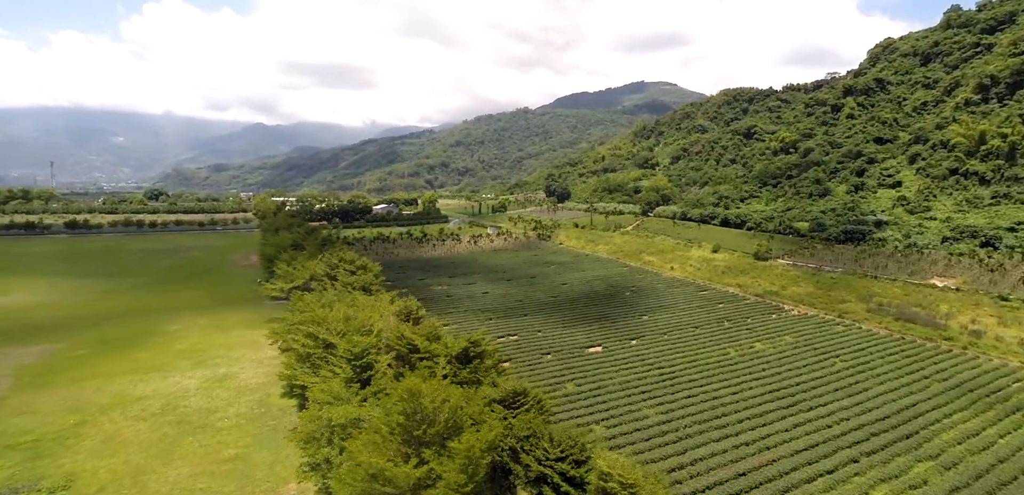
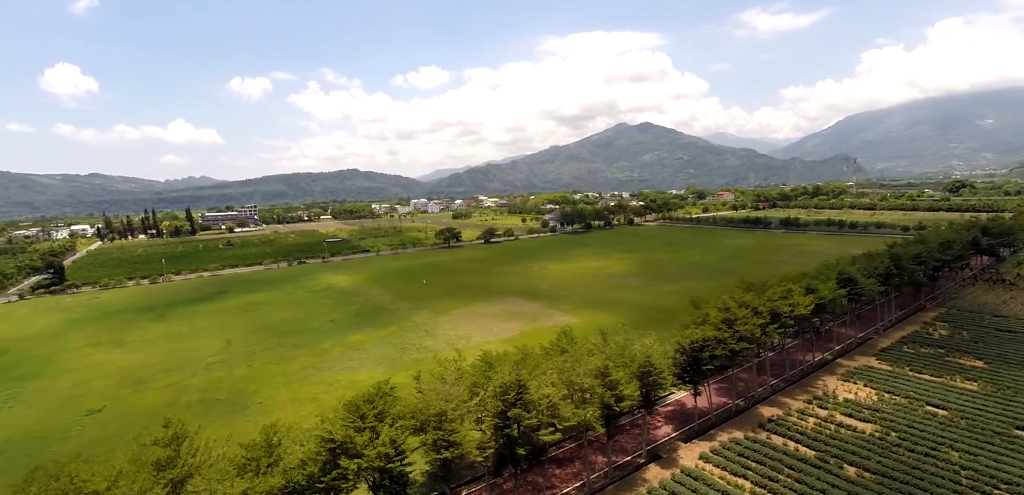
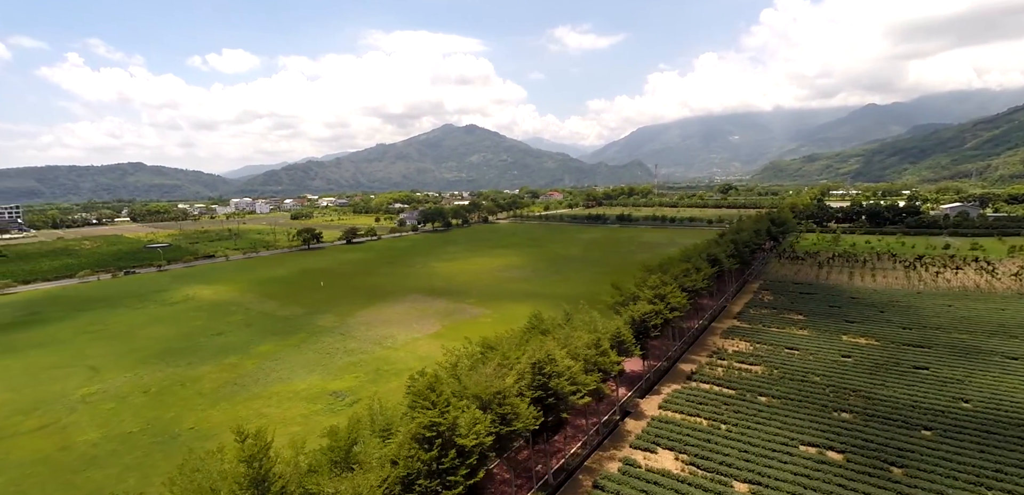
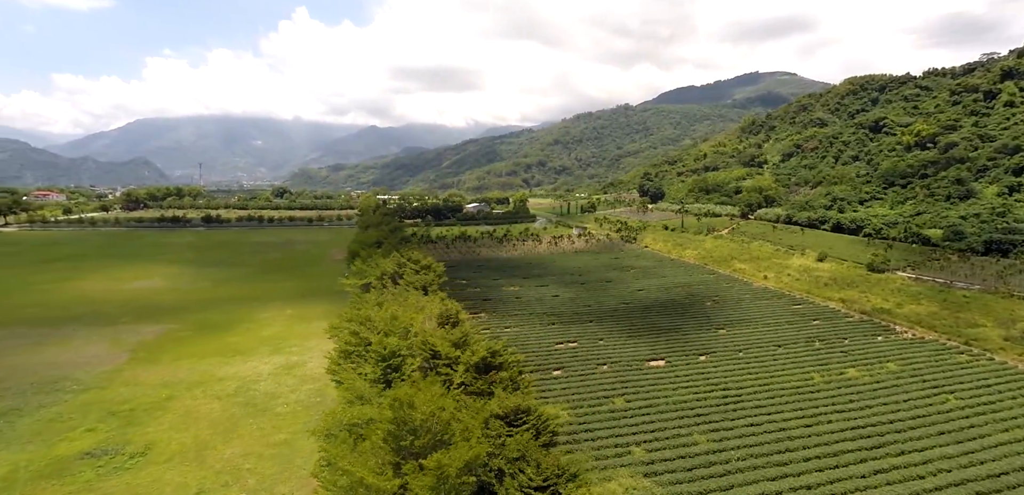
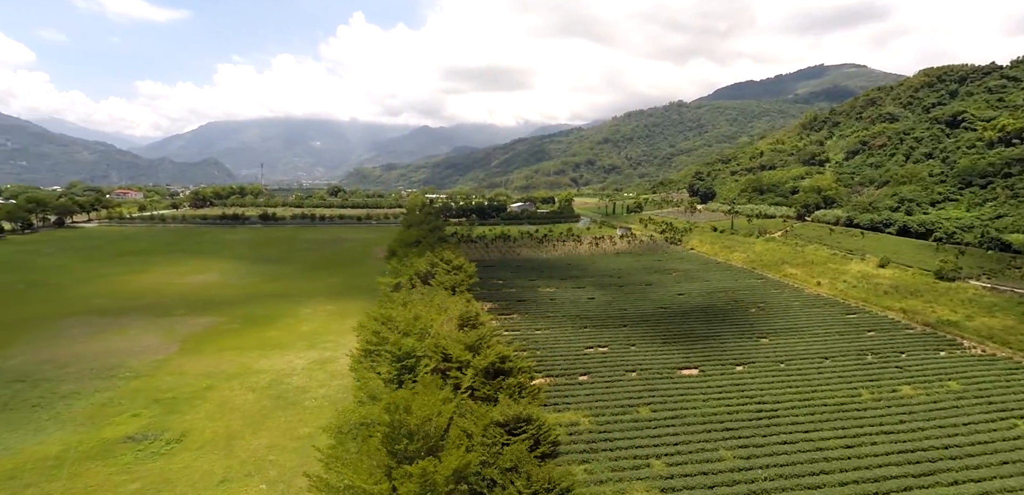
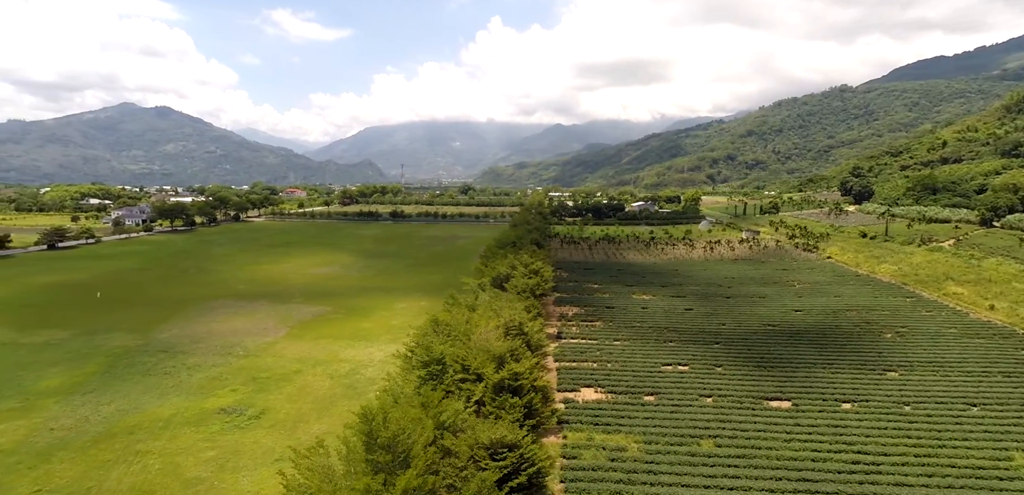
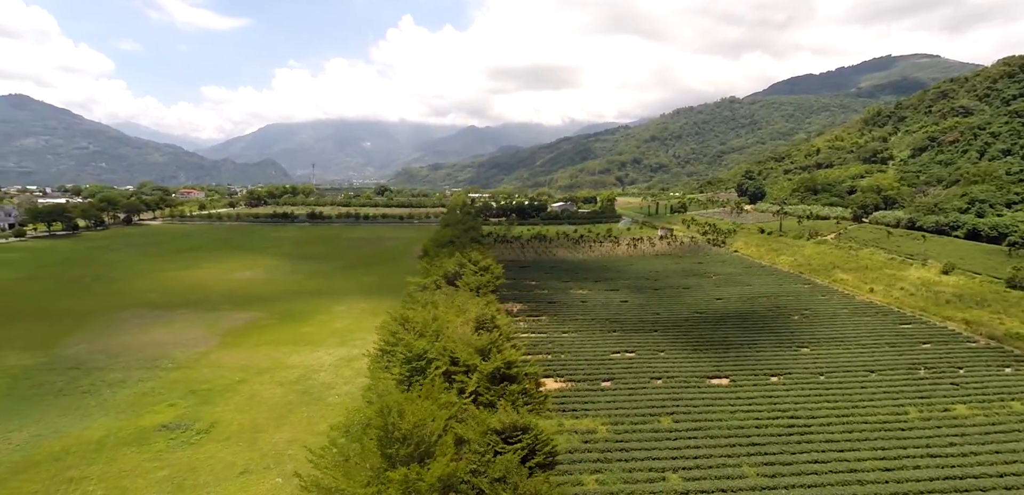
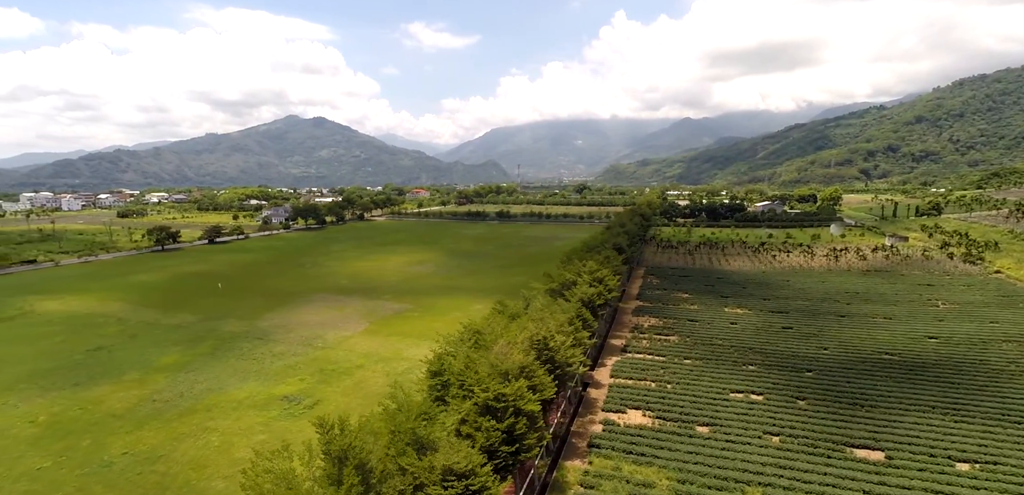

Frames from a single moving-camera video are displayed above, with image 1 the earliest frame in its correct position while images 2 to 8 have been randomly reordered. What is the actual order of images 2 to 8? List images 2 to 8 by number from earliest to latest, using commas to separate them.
4, 5, 7, 6, 8, 3, 2
